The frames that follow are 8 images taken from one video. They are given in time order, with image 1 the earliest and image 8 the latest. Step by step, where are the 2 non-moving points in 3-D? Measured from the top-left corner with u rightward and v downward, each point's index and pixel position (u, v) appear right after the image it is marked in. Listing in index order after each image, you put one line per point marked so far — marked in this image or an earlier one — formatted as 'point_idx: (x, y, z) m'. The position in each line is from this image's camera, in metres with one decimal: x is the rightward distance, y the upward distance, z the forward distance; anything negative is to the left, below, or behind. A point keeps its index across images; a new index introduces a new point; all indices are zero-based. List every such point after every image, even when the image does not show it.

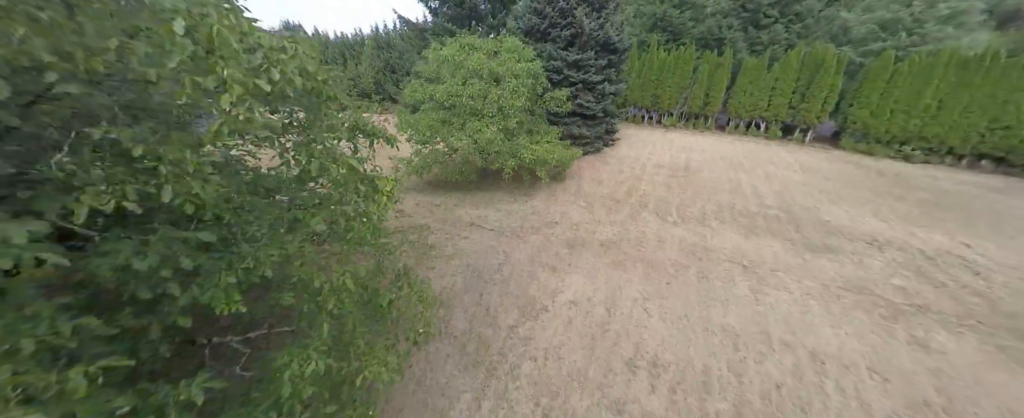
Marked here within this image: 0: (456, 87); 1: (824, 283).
0: (-1.4, +3.0, +7.5) m
1: (+5.4, -1.3, +5.3) m
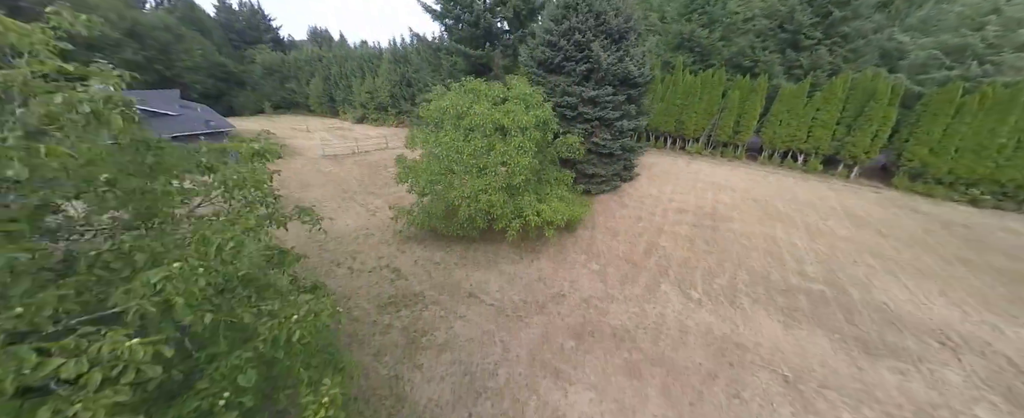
0: (-1.2, +1.5, +6.9) m
1: (+5.4, -2.9, +4.3) m
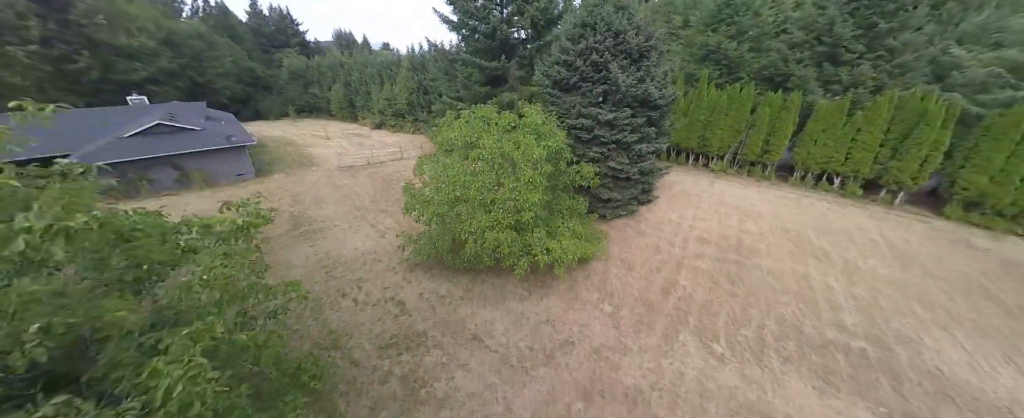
0: (-1.0, +0.7, +6.7) m
1: (+5.3, -3.8, +3.7) m
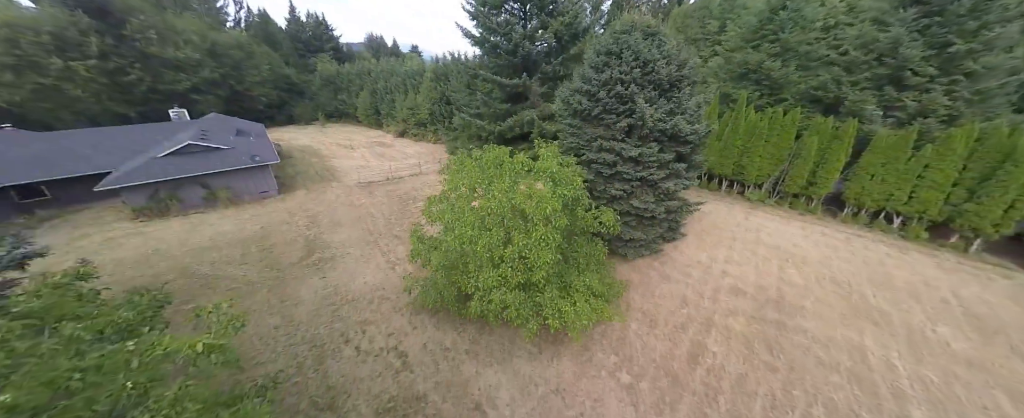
0: (-0.8, -0.4, +6.2) m
1: (+5.2, -5.1, +2.8) m
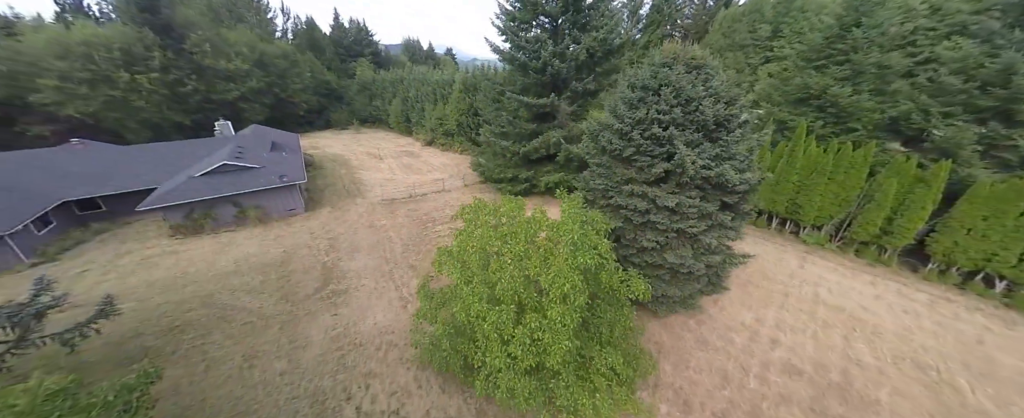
0: (-0.6, -1.6, +5.6) m
1: (+4.9, -6.6, +1.7) m
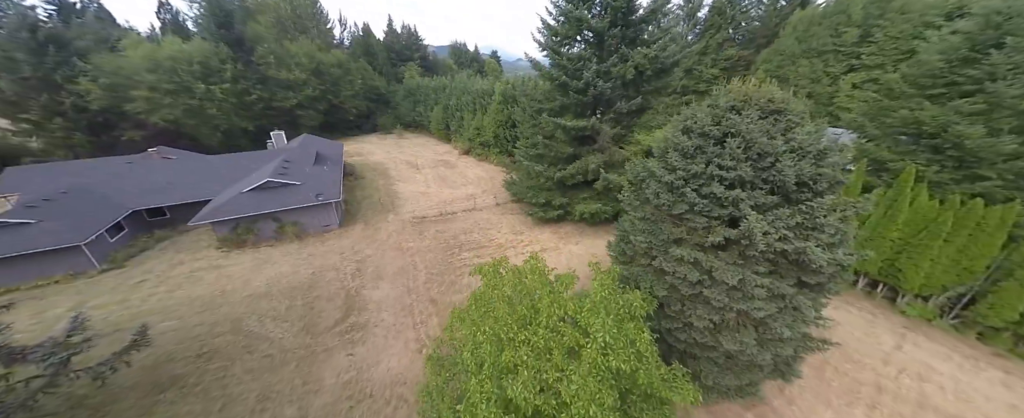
0: (-0.3, -3.0, +4.7) m
1: (+4.4, -8.2, +0.2) m
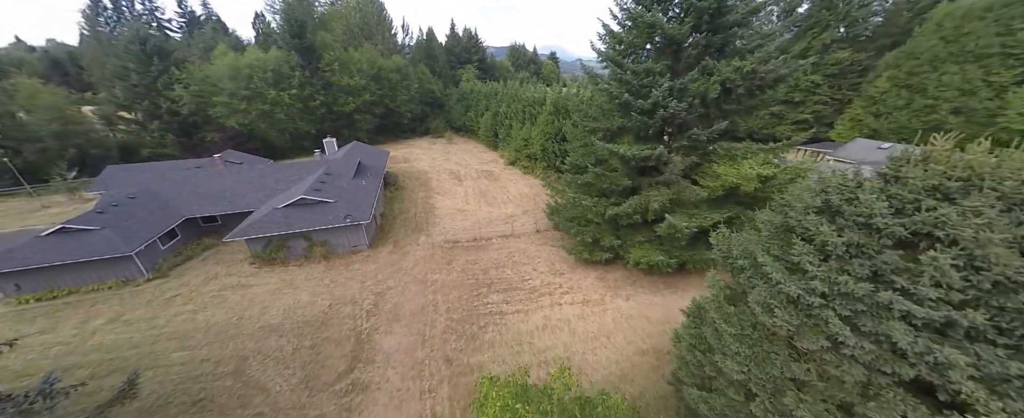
0: (-0.5, -4.5, +2.8) m
1: (+3.1, -10.0, -2.4) m
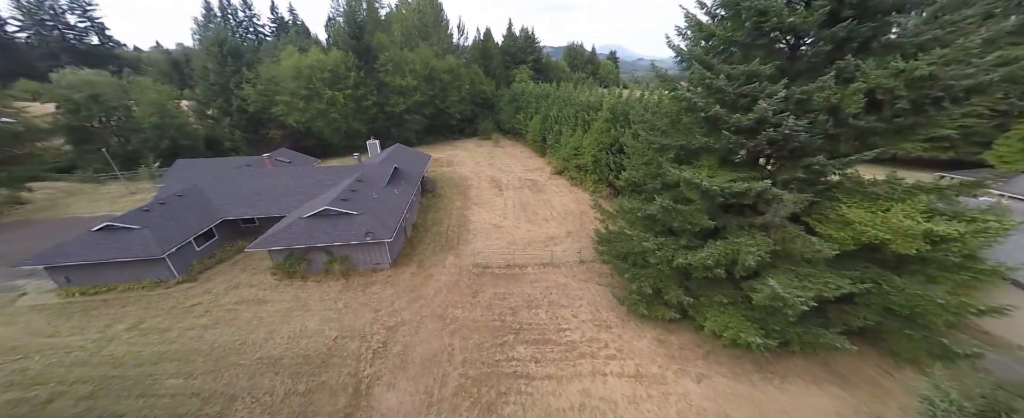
0: (-0.9, -5.5, +0.7) m
1: (+1.5, -11.3, -4.9) m
